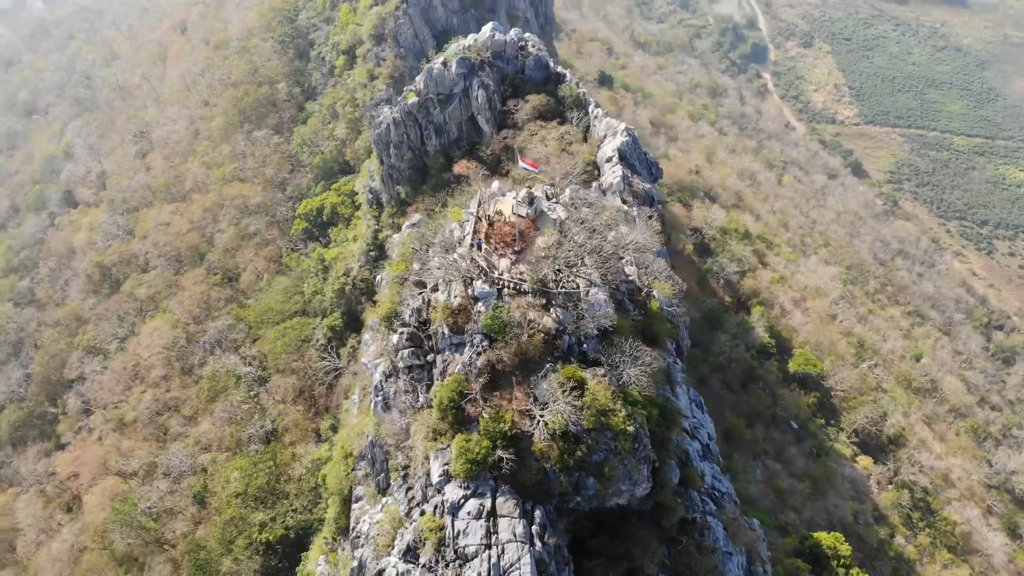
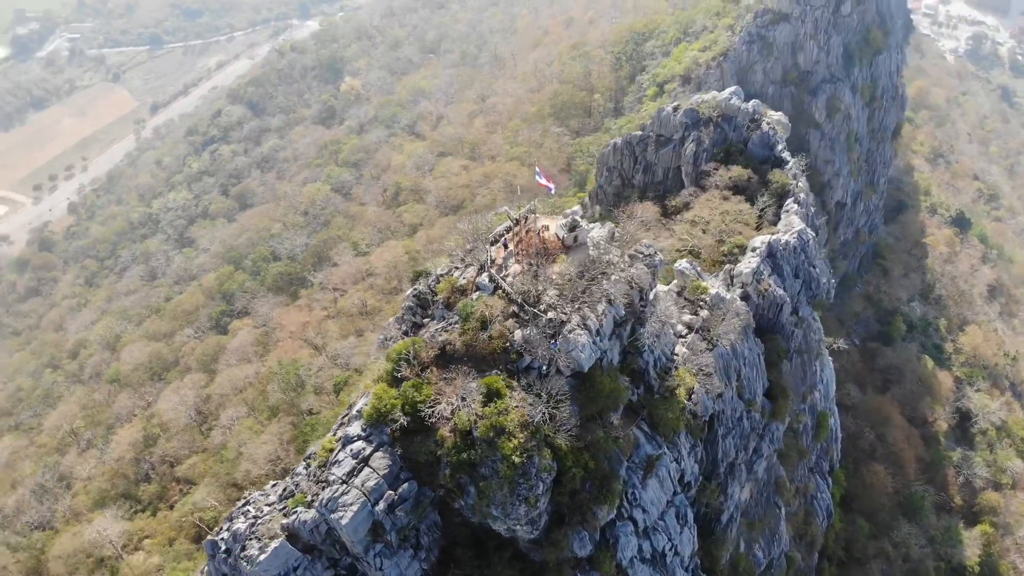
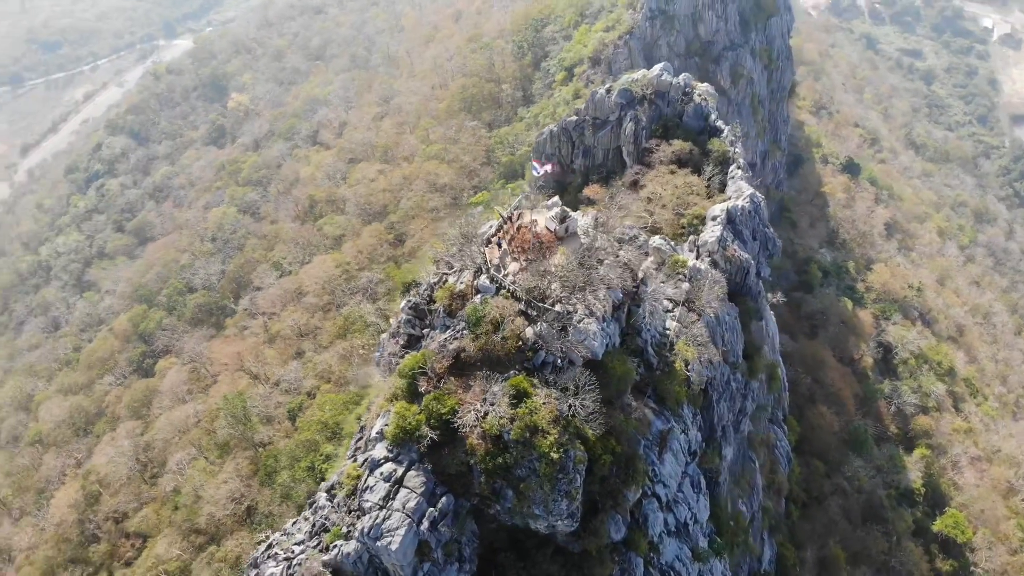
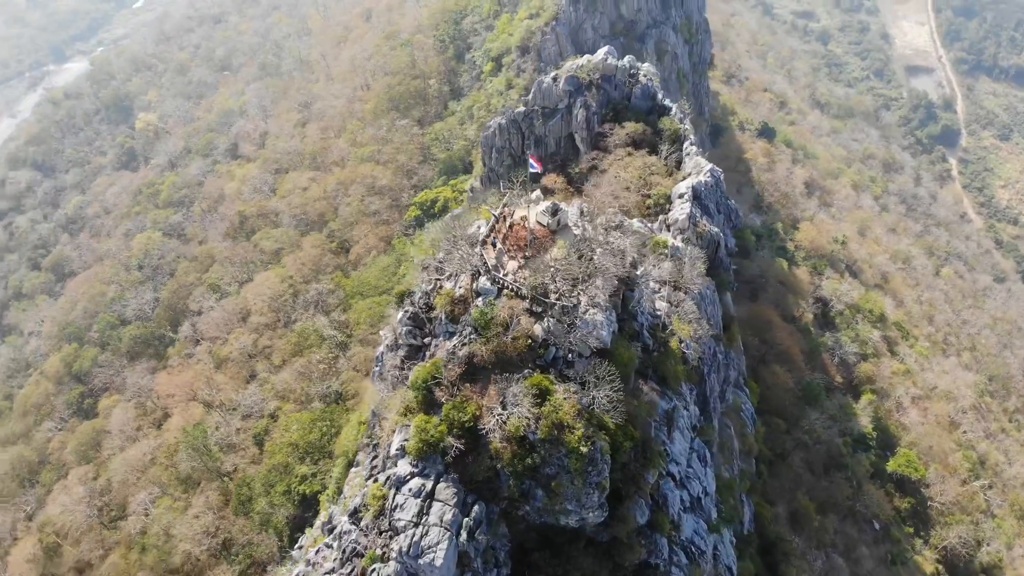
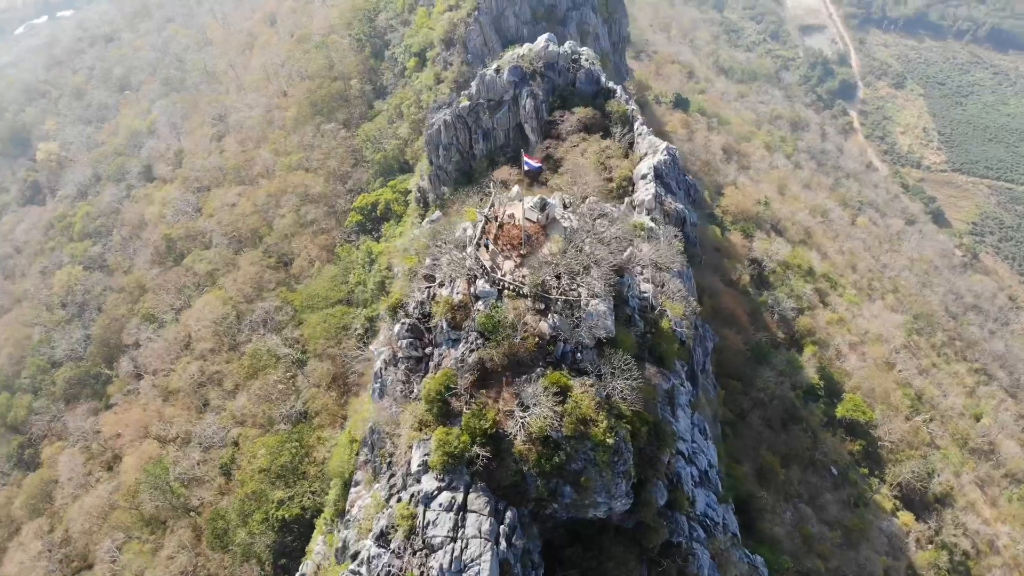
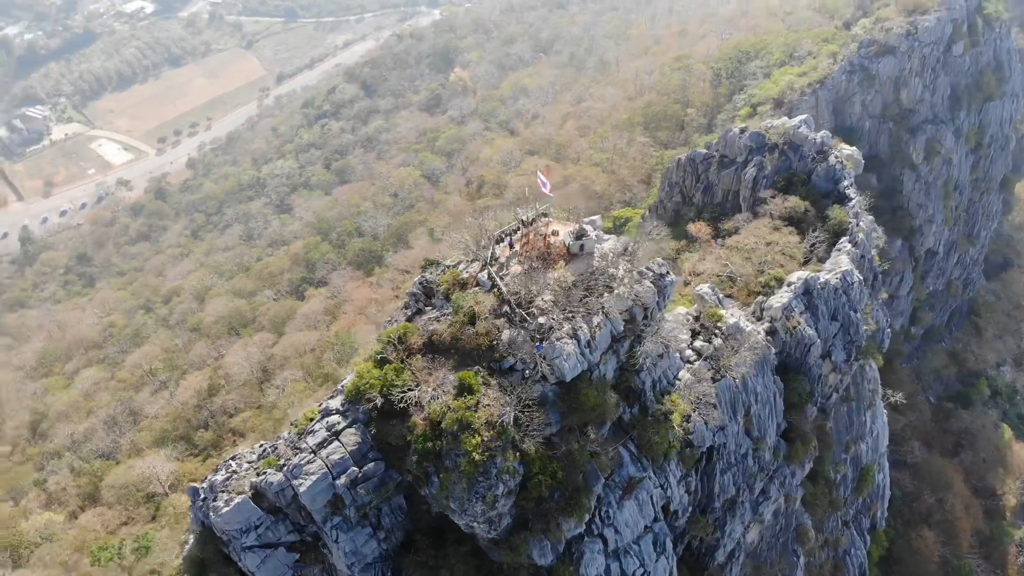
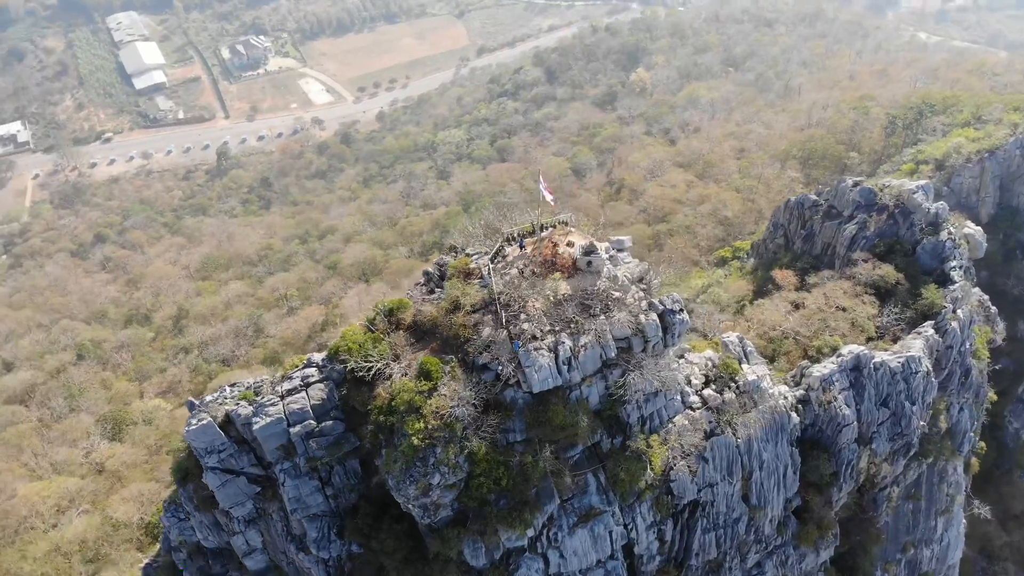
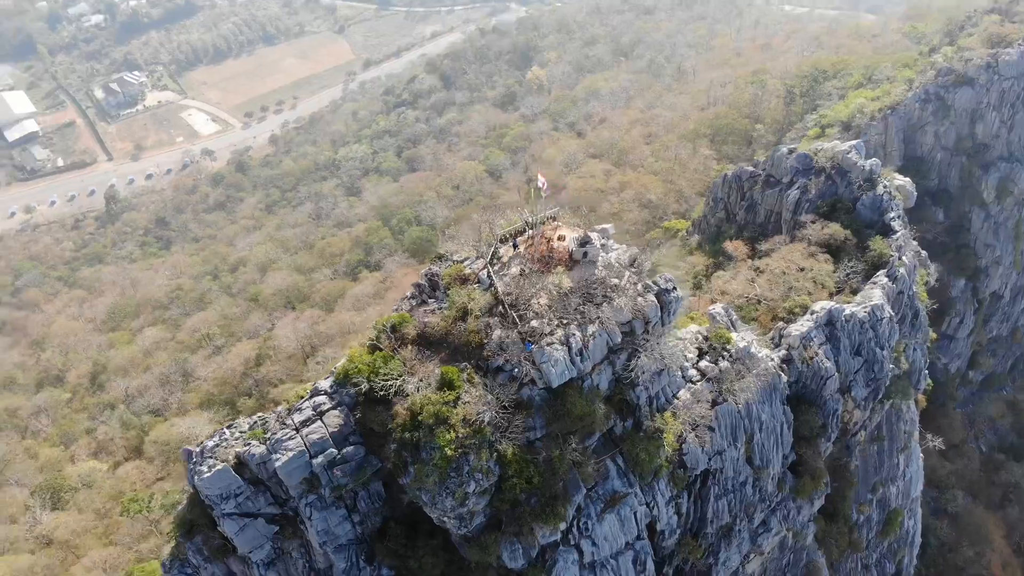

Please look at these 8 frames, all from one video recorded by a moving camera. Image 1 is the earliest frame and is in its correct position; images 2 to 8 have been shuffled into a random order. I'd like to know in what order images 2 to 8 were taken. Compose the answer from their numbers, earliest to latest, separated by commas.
5, 4, 3, 2, 6, 8, 7
